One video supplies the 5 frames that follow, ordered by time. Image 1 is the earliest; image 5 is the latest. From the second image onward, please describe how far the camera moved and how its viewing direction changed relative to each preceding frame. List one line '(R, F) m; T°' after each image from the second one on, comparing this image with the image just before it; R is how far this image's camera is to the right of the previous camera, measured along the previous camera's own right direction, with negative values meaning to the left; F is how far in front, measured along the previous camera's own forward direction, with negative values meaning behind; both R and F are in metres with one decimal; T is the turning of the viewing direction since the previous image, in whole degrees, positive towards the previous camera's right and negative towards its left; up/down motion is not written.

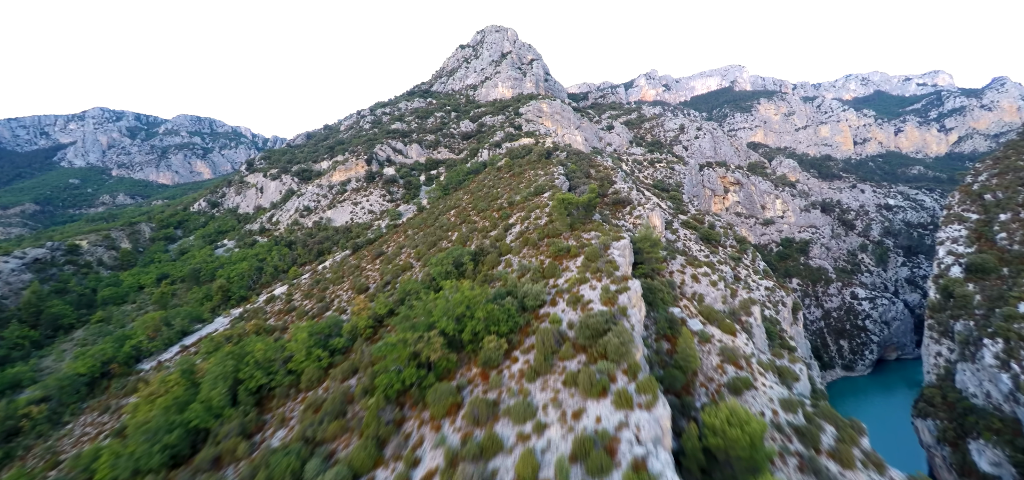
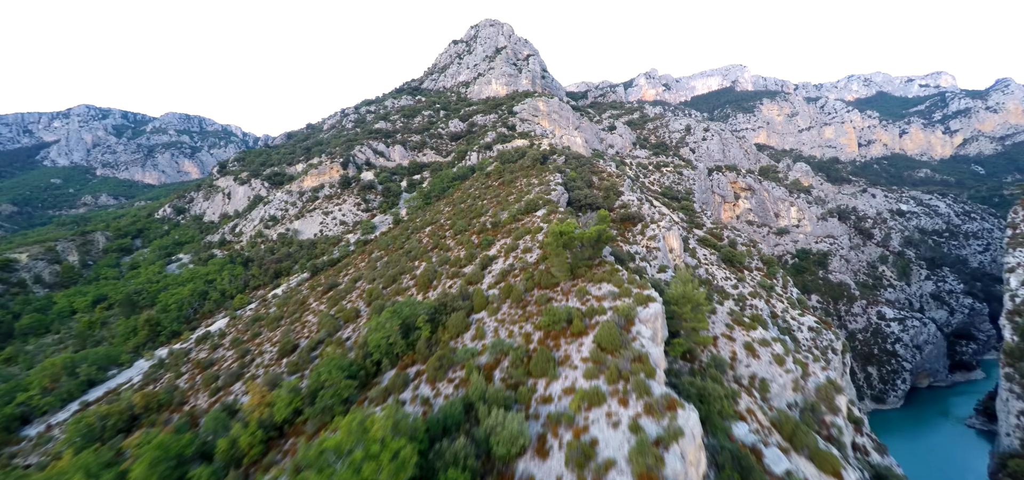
(+1.0, +6.5) m; 0°
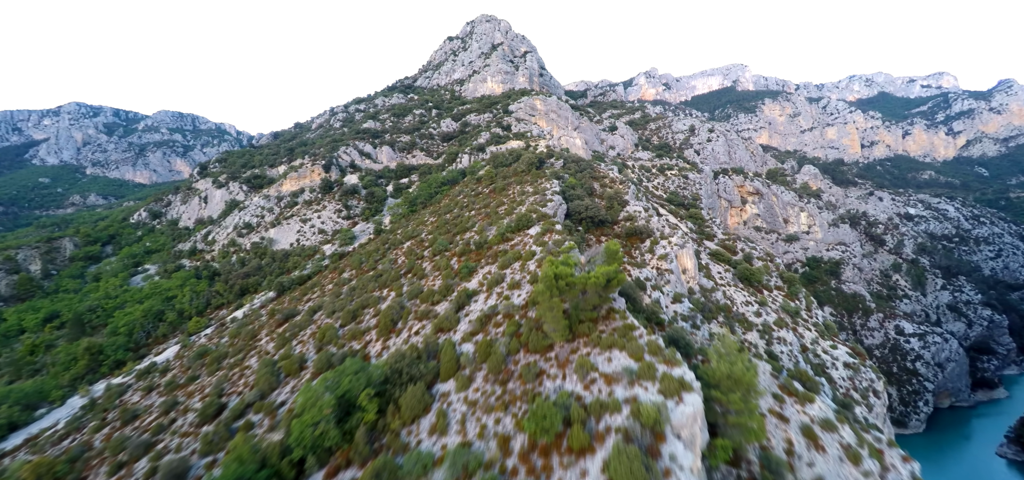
(+0.7, +3.9) m; 0°
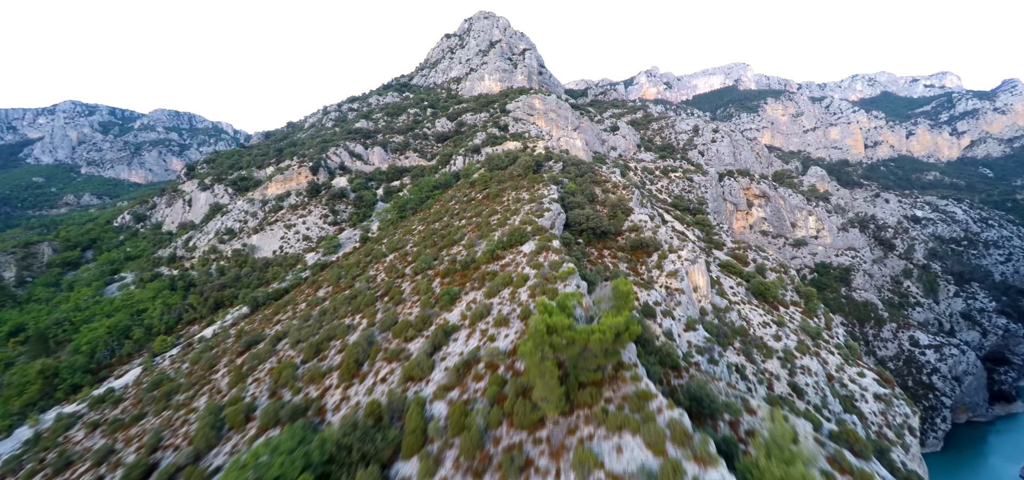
(+0.5, +2.6) m; 0°
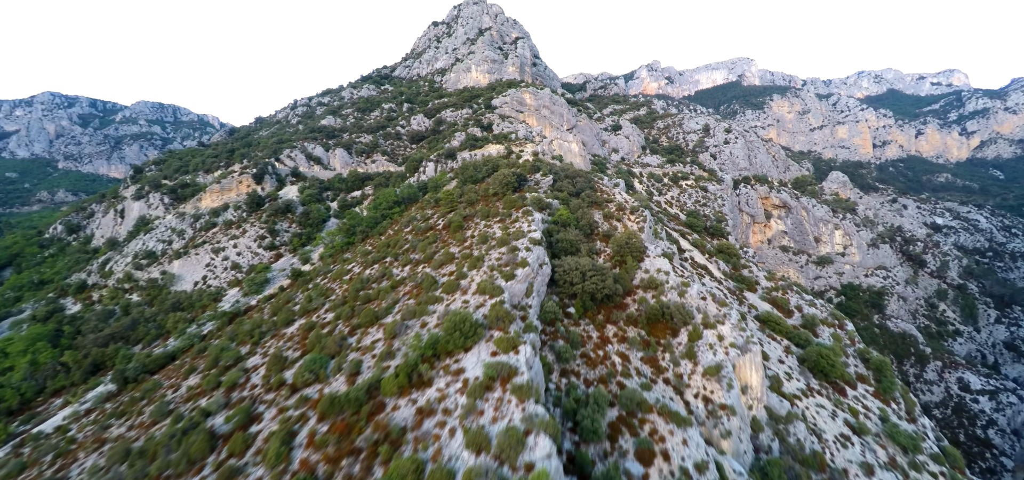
(+1.9, +8.2) m; 0°
